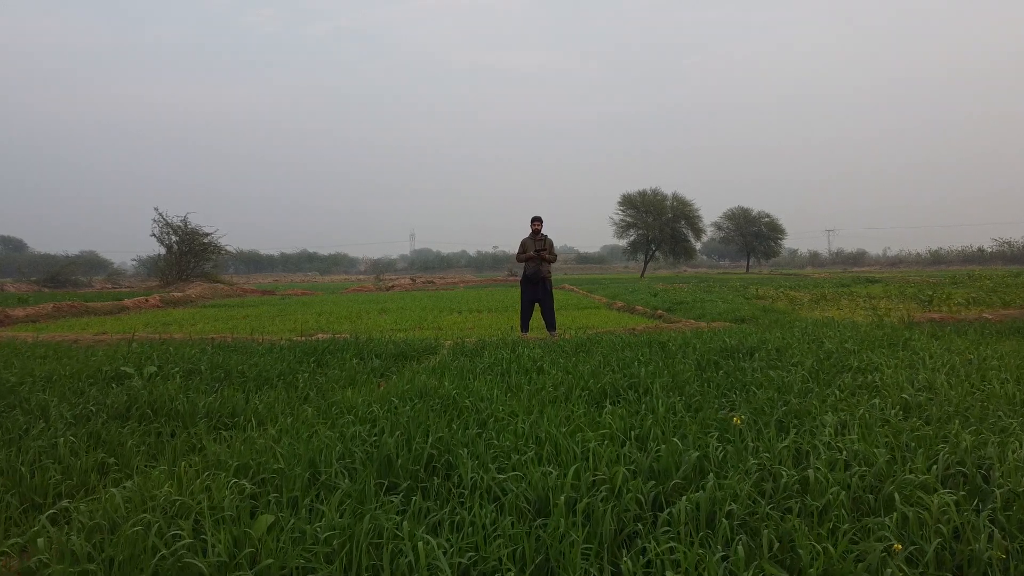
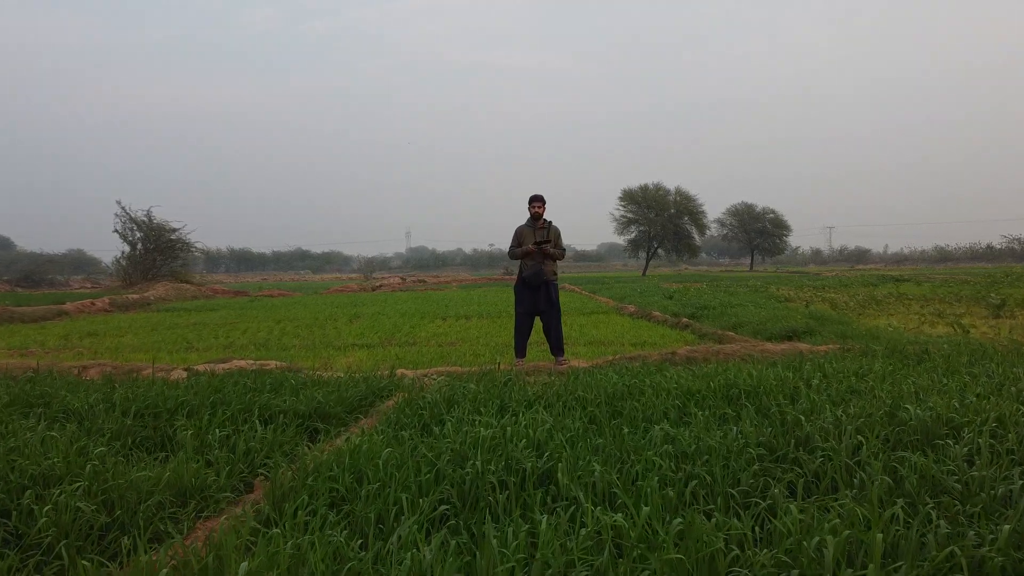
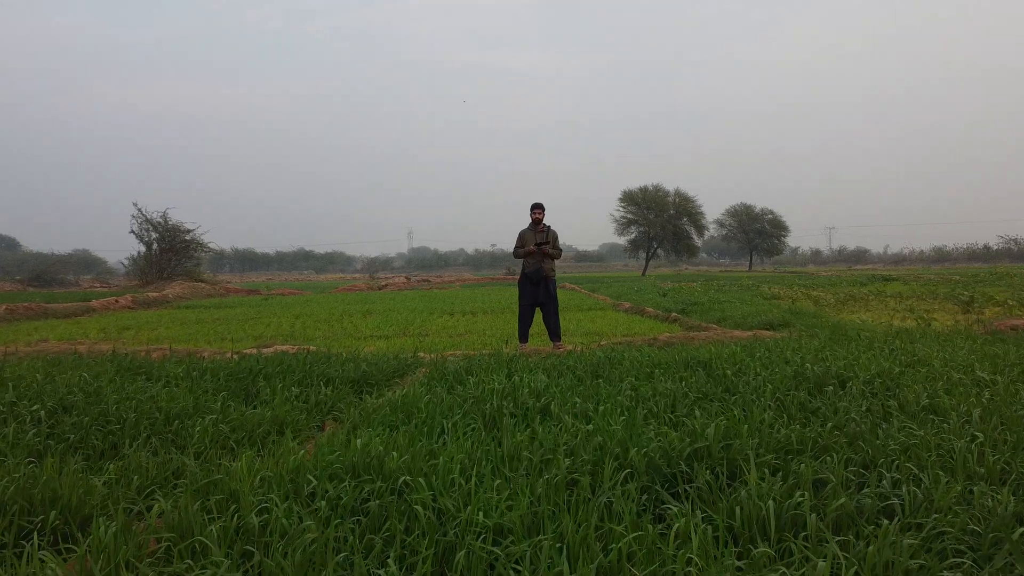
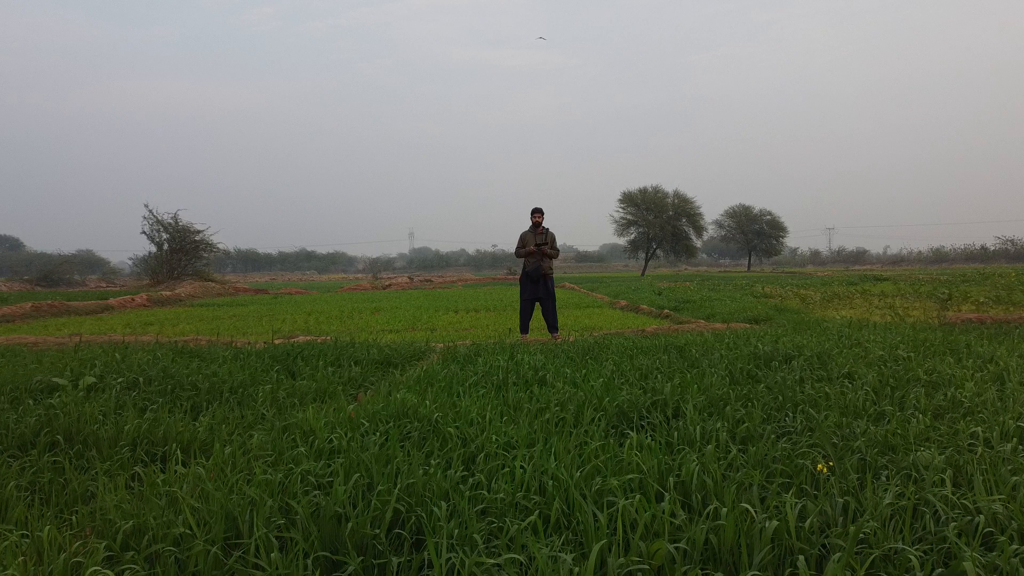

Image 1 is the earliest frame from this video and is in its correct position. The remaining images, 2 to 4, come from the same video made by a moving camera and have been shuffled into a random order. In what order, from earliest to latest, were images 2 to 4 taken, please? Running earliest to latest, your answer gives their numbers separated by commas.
4, 3, 2
